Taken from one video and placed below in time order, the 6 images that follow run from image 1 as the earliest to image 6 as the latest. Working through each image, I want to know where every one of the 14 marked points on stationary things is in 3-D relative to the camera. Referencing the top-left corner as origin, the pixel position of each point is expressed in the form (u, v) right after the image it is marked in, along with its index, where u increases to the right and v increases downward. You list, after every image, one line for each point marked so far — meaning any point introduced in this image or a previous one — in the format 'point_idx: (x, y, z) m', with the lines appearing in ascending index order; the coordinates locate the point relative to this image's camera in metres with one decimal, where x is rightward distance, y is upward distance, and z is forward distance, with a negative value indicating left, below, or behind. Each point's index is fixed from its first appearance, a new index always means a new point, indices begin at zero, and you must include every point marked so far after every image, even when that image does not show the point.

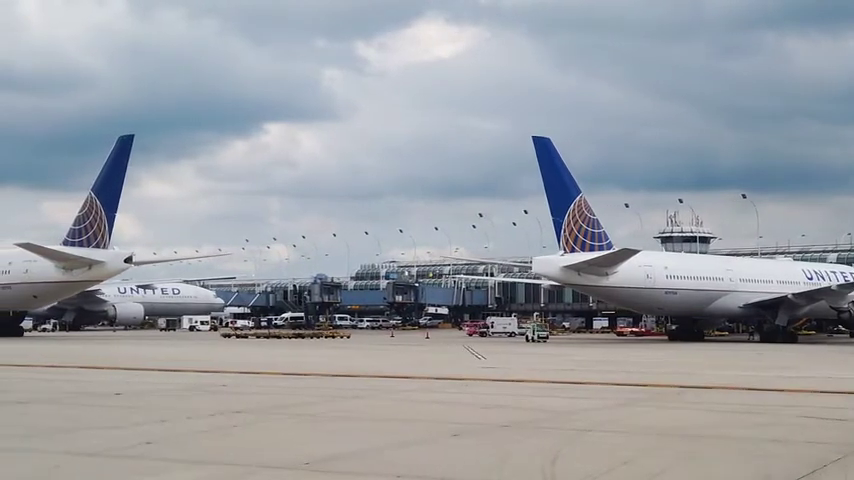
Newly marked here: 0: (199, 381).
0: (-3.8, -2.4, +16.2) m
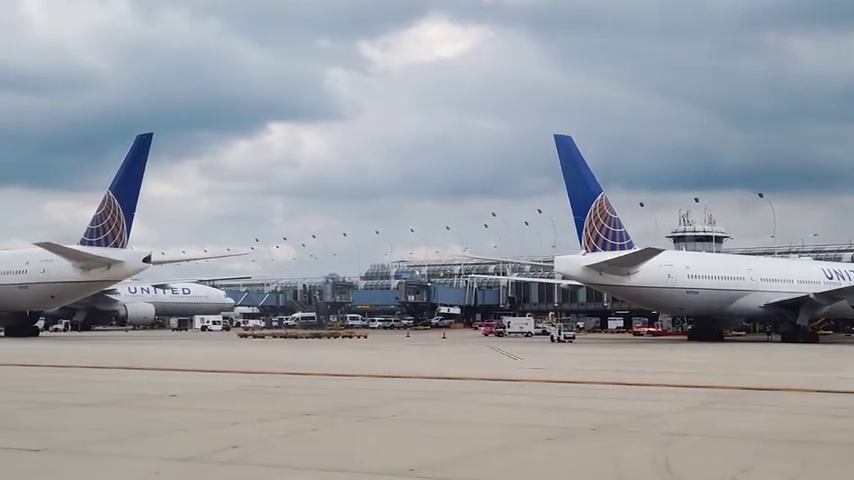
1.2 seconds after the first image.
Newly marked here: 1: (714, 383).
0: (-3.1, -2.4, +15.9) m
1: (+5.9, -2.9, +19.4) m
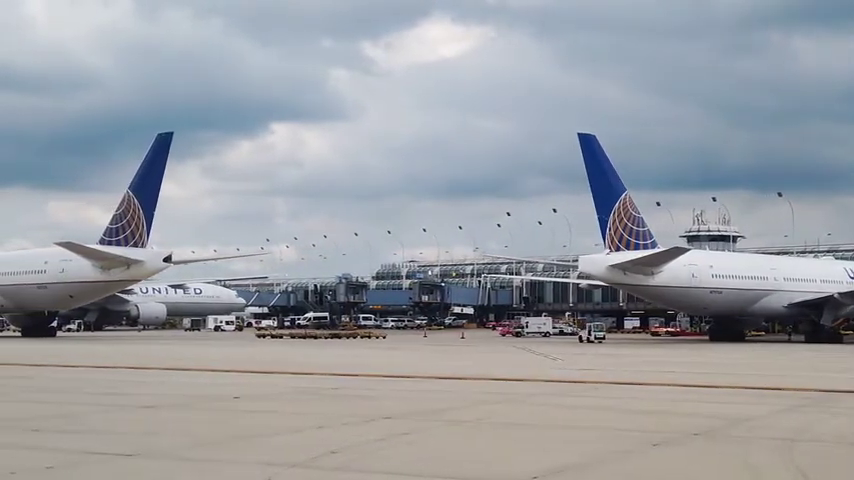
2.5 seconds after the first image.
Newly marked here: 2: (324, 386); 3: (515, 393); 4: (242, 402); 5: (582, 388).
0: (-2.2, -2.3, +15.7) m
1: (+6.7, -2.8, +19.1) m
2: (-1.4, -2.0, +13.1) m
3: (+1.1, -1.9, +11.9) m
4: (-2.1, -1.9, +11.0) m
5: (+2.1, -2.0, +13.0) m
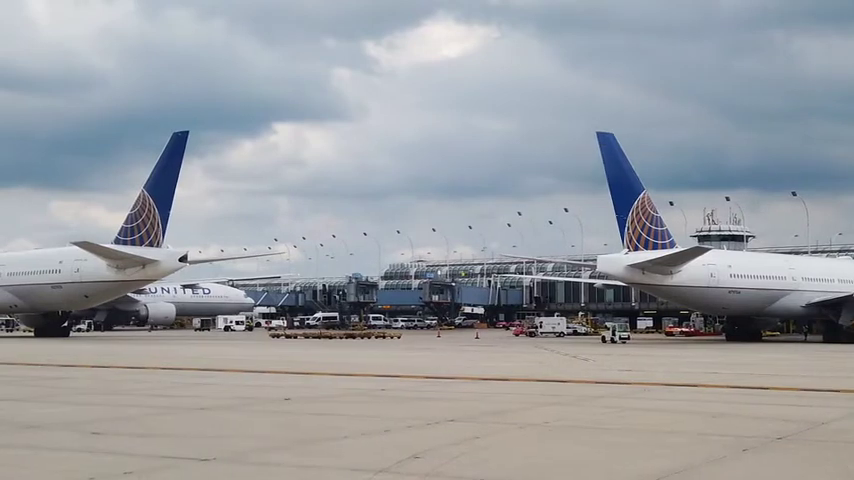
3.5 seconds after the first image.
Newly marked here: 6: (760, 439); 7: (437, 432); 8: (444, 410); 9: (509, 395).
0: (-1.6, -2.3, +15.4) m
1: (+7.4, -2.8, +18.9) m
2: (-0.8, -2.0, +12.9) m
3: (+1.7, -1.9, +11.6) m
4: (-1.5, -1.9, +10.8) m
5: (+2.8, -2.0, +12.7) m
6: (+2.7, -1.6, +7.6) m
7: (+0.1, -1.7, +8.2) m
8: (+0.2, -1.8, +9.8) m
9: (+1.0, -1.9, +11.7) m
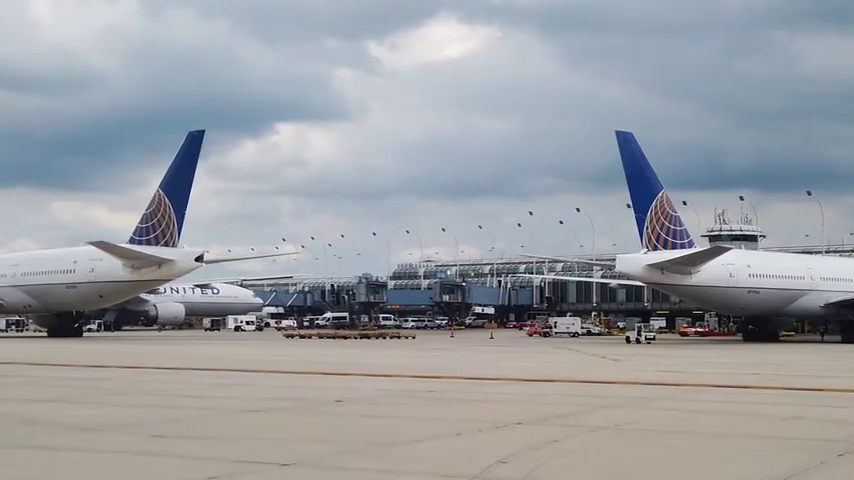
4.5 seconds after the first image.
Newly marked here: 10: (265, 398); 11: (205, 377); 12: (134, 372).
0: (-1.0, -2.3, +15.2) m
1: (+8.0, -2.8, +18.7) m
2: (-0.2, -2.0, +12.7) m
3: (+2.4, -1.9, +11.4) m
4: (-0.9, -1.8, +10.6) m
5: (+3.4, -2.0, +12.5) m
6: (+3.3, -1.6, +7.4) m
7: (+0.7, -1.6, +8.0) m
8: (+0.8, -1.7, +9.6) m
9: (+1.6, -1.9, +11.5) m
10: (-2.0, -2.0, +11.9) m
11: (-4.7, -2.8, +19.8) m
12: (-6.1, -2.7, +19.8) m
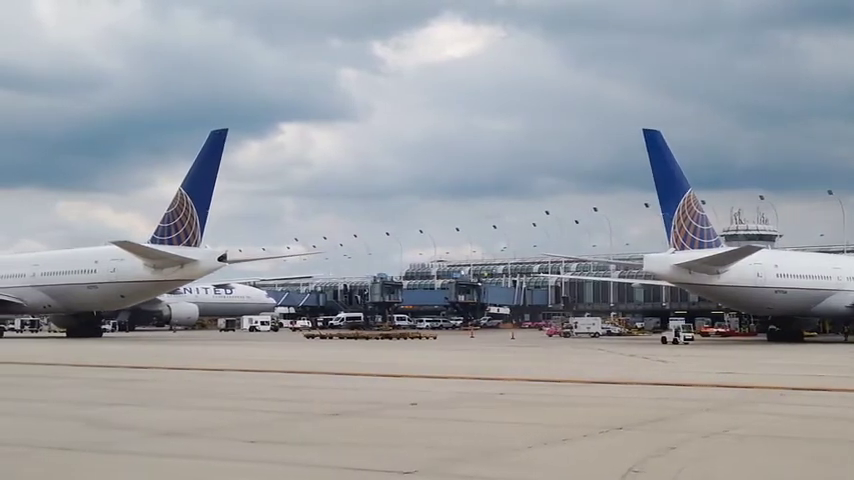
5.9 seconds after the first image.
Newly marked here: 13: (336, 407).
0: (-0.1, -2.3, +14.9) m
1: (+8.9, -2.8, +18.3) m
2: (+0.7, -2.0, +12.4) m
3: (+3.2, -1.9, +11.1) m
4: (0.0, -1.8, +10.2) m
5: (+4.3, -2.0, +12.2) m
6: (+4.1, -1.6, +7.1) m
7: (+1.6, -1.6, +7.7) m
8: (+1.7, -1.7, +9.3) m
9: (+2.5, -1.9, +11.1) m
10: (-1.2, -2.0, +11.6) m
11: (-3.8, -2.8, +19.5) m
12: (-5.2, -2.7, +19.5) m
13: (-1.1, -1.9, +10.5) m
